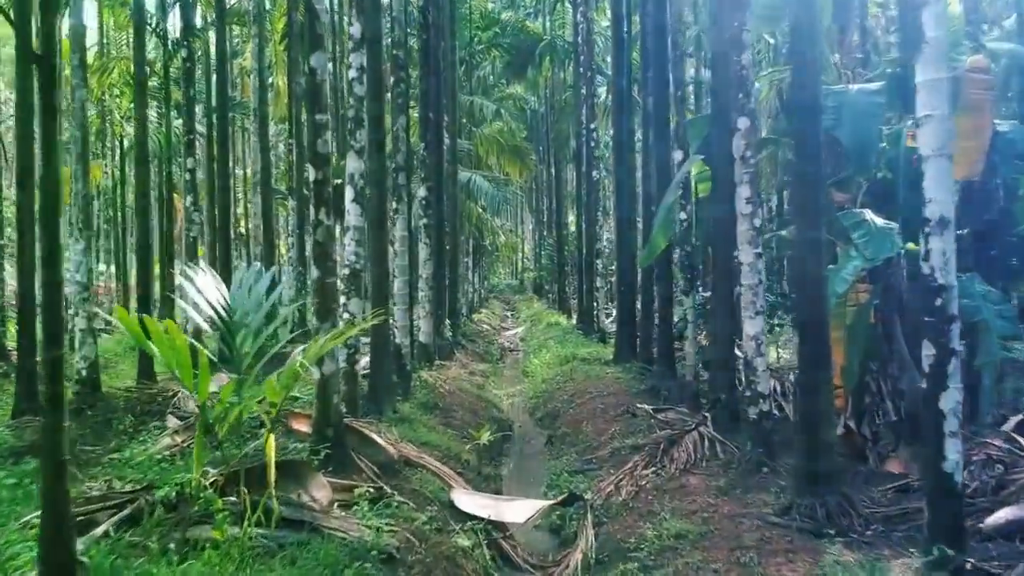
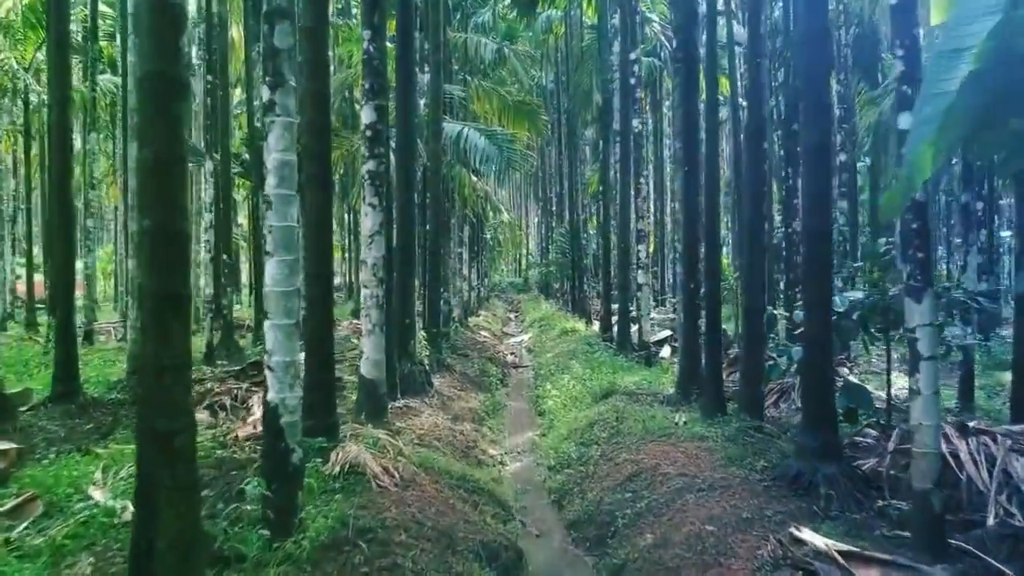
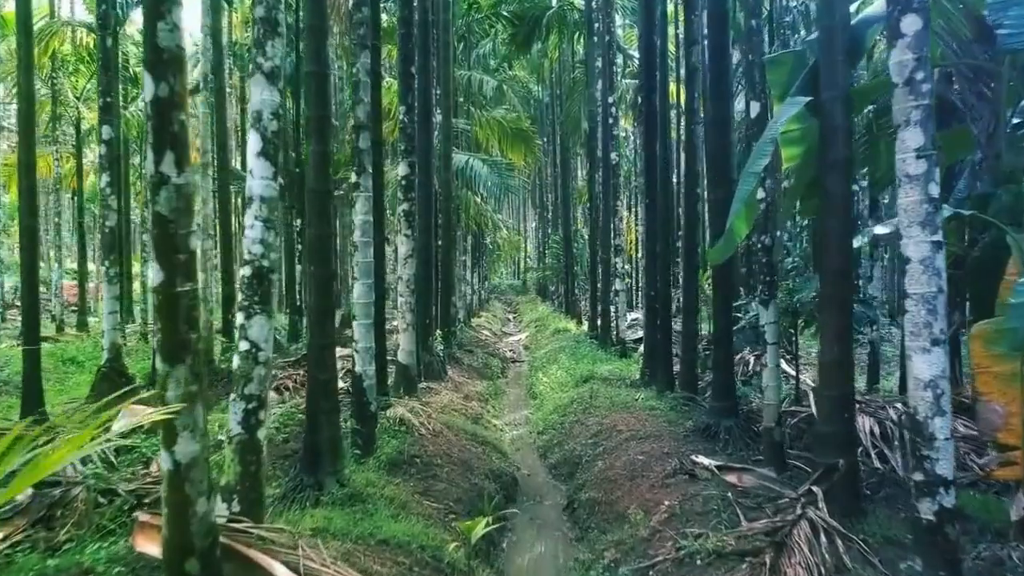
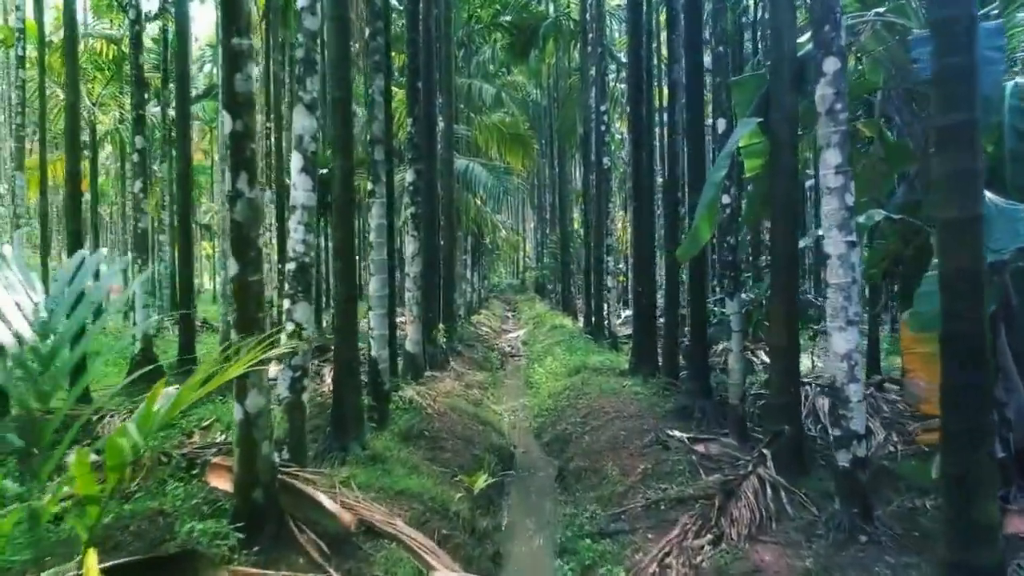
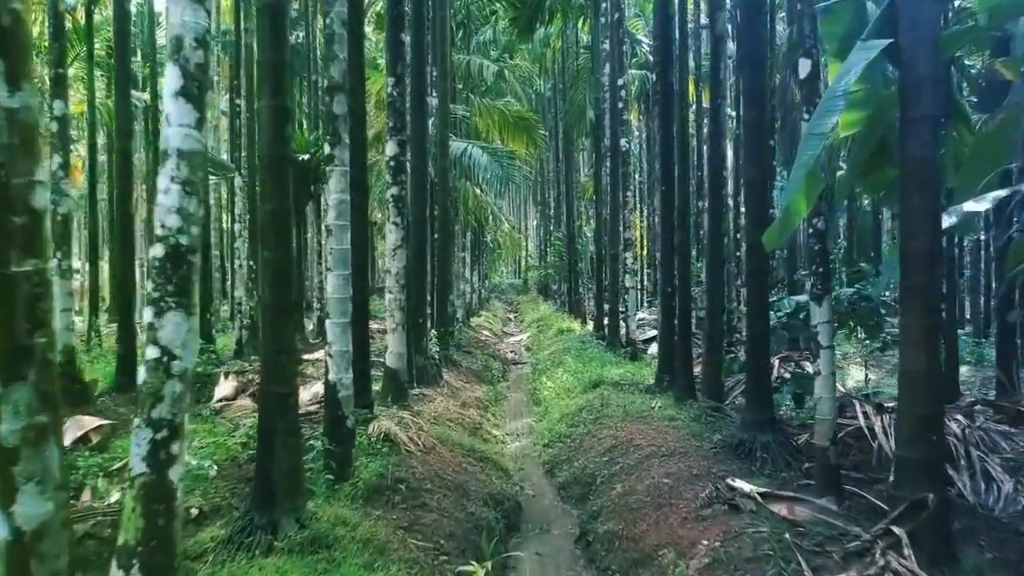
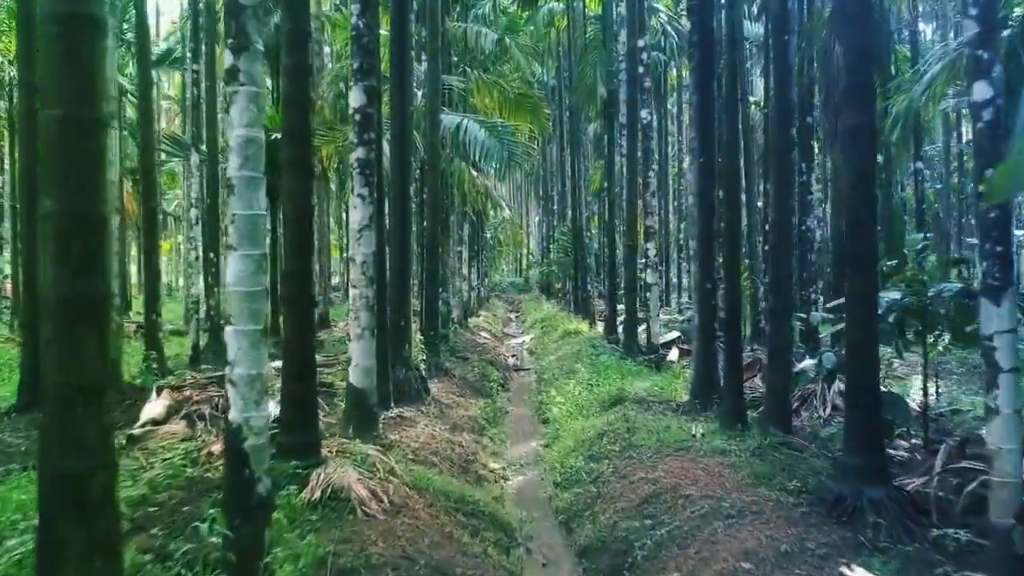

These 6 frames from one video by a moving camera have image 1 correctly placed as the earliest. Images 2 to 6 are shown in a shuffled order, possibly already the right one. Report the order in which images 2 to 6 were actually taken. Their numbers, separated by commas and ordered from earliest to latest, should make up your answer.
4, 3, 5, 2, 6
